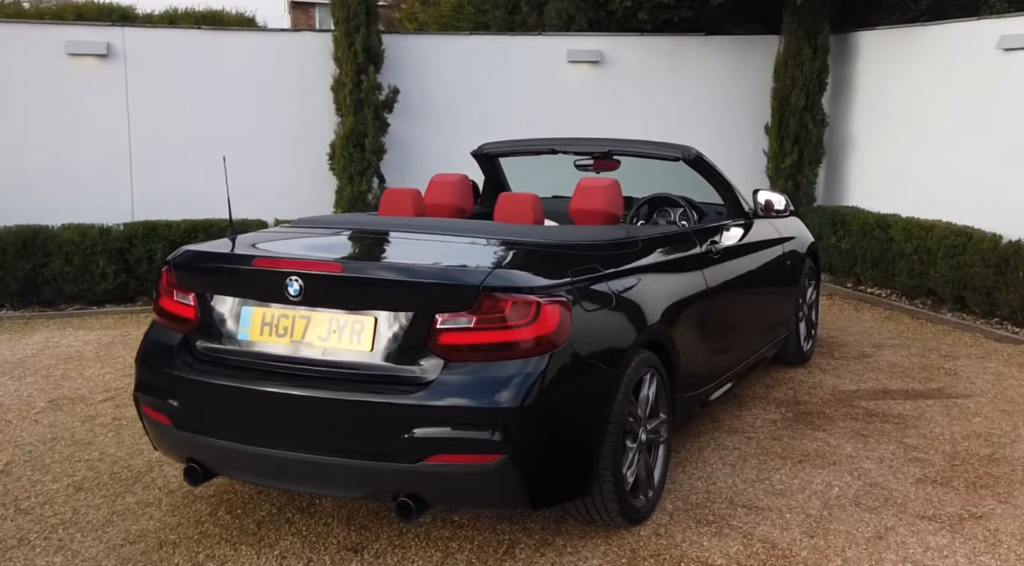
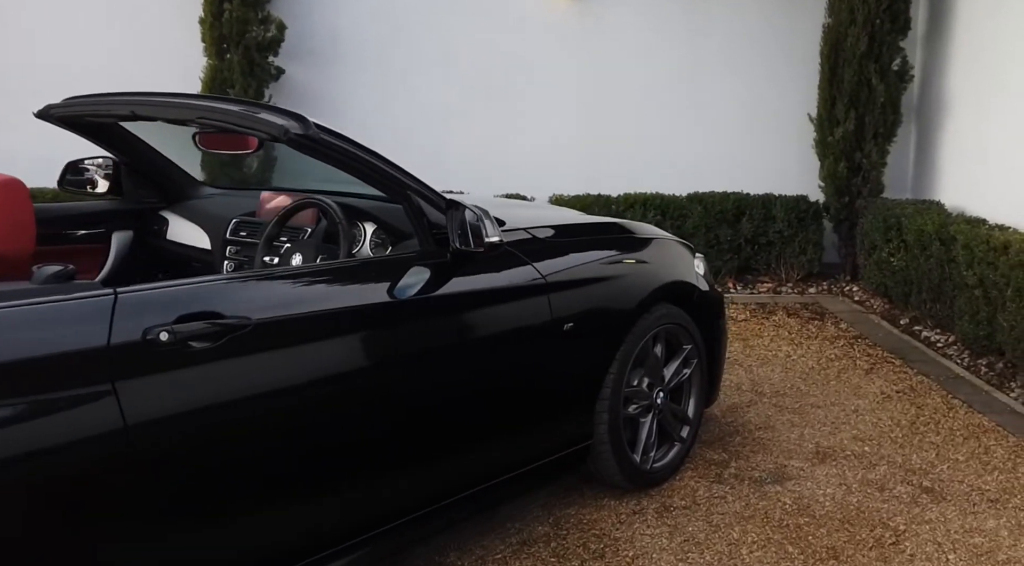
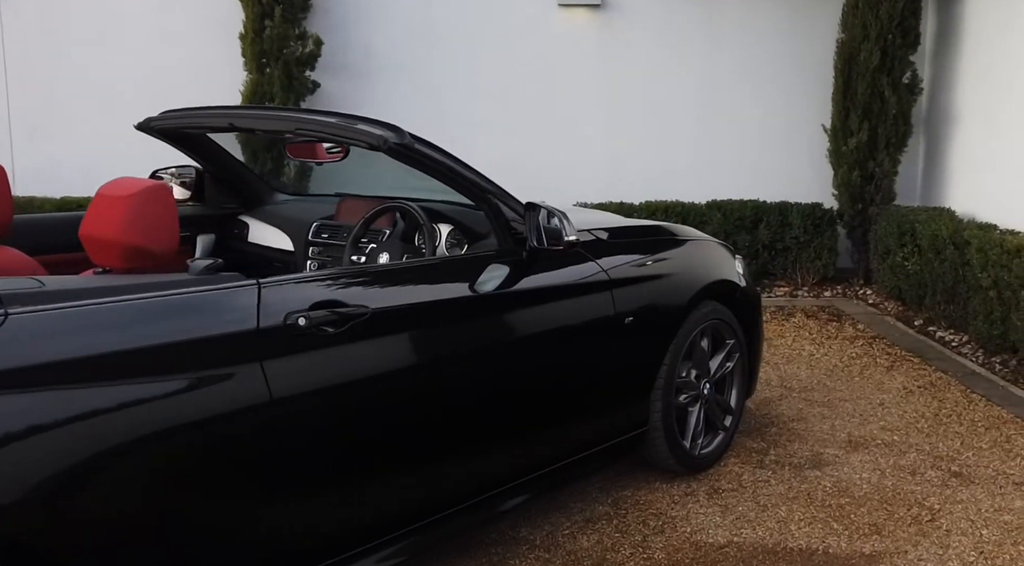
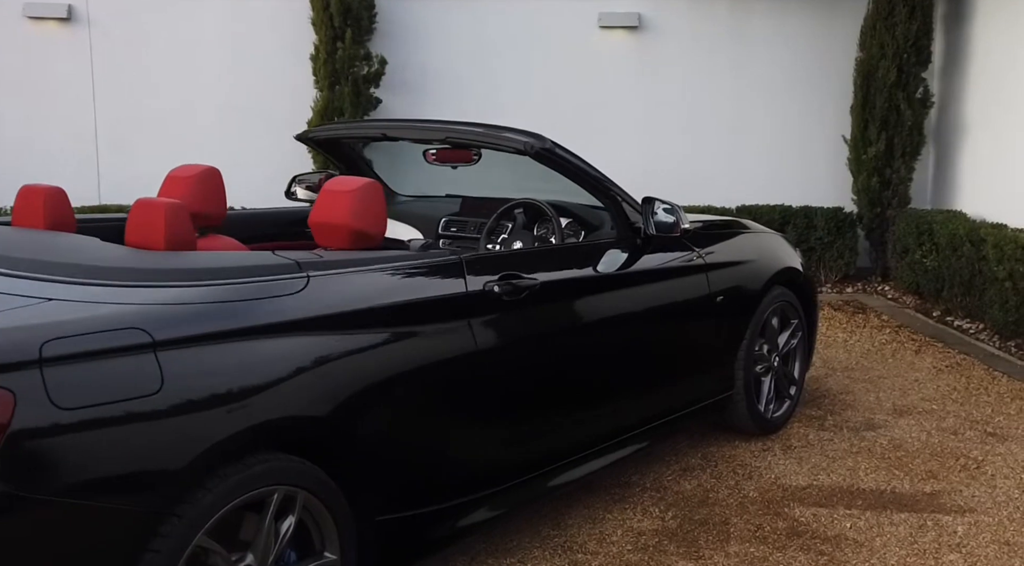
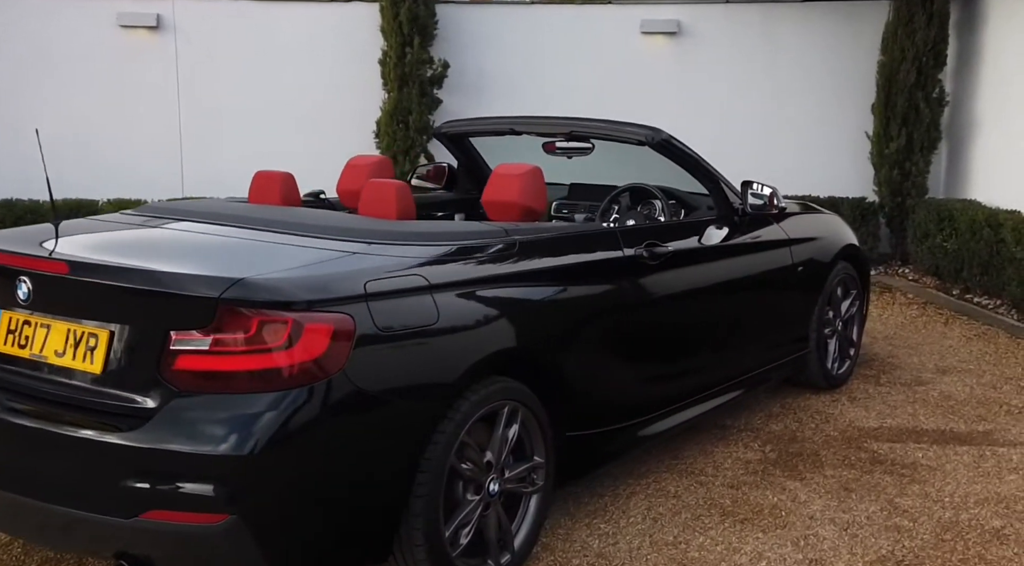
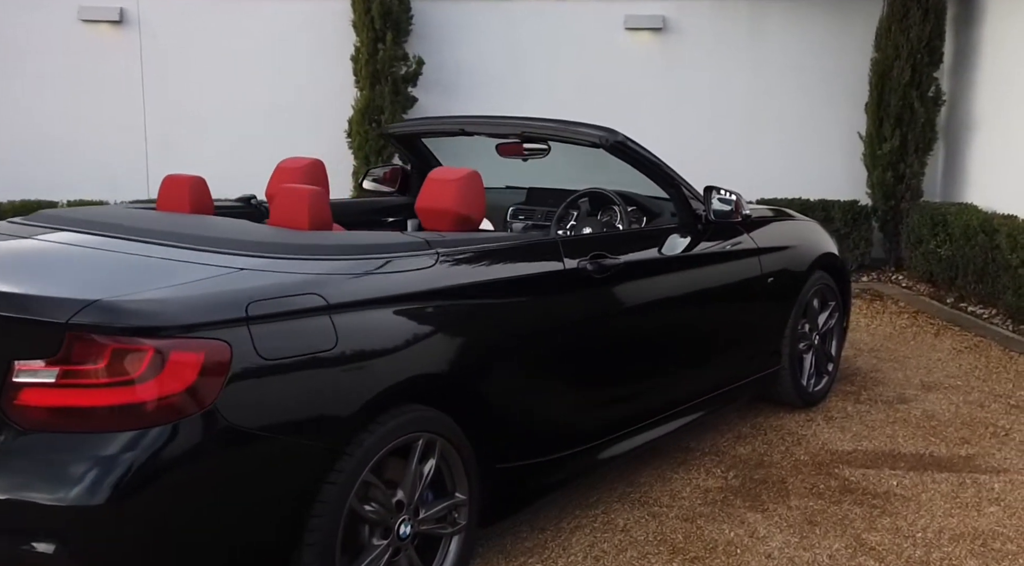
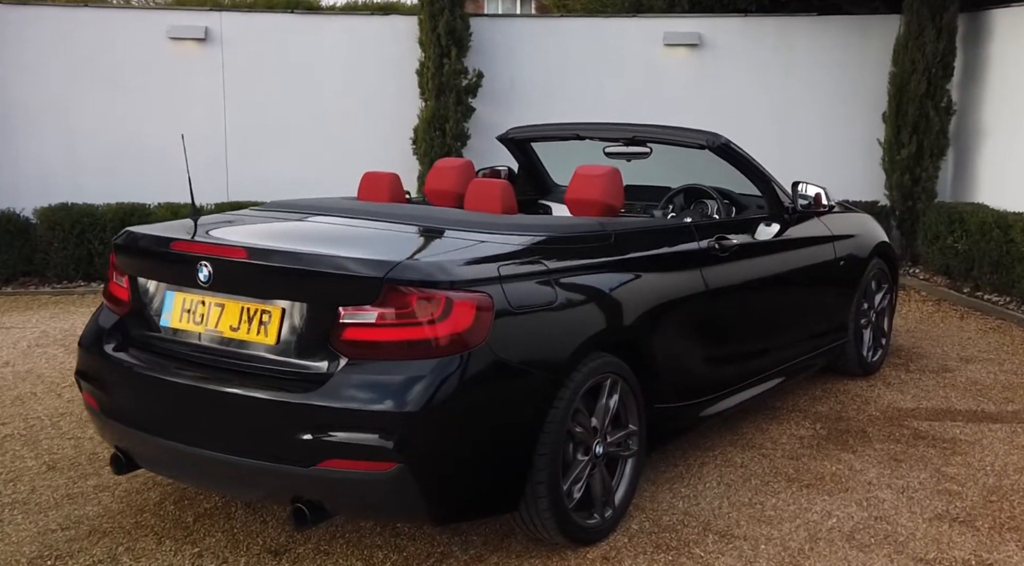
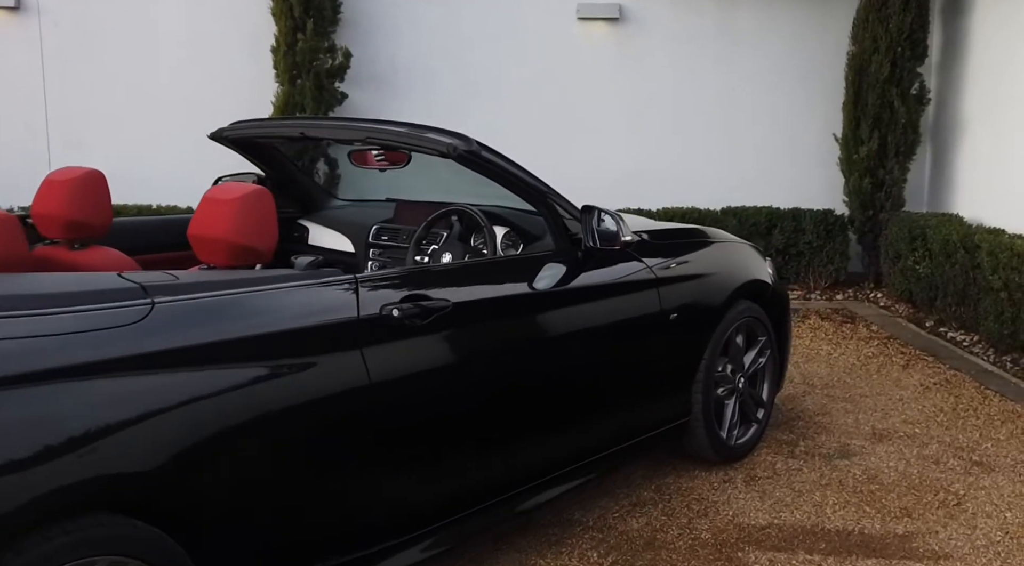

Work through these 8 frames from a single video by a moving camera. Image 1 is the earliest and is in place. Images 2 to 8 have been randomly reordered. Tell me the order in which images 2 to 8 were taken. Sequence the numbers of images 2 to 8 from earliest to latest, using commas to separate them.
7, 5, 6, 4, 8, 3, 2
